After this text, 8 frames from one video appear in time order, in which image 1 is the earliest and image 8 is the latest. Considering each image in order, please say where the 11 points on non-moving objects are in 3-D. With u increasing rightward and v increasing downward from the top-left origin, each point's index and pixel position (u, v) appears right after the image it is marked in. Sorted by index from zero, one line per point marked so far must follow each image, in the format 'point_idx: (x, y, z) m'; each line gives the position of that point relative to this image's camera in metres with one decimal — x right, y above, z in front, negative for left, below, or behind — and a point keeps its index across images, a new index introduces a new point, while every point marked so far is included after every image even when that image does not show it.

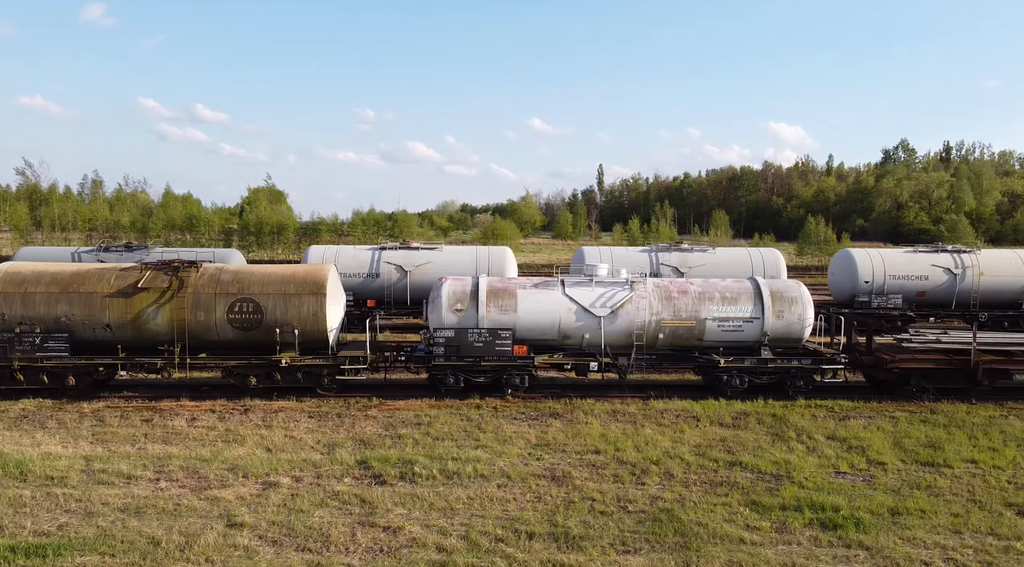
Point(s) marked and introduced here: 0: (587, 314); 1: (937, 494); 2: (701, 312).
0: (+1.6, -0.7, +16.4) m
1: (+6.0, -3.0, +10.8) m
2: (+4.0, -0.6, +16.4) m
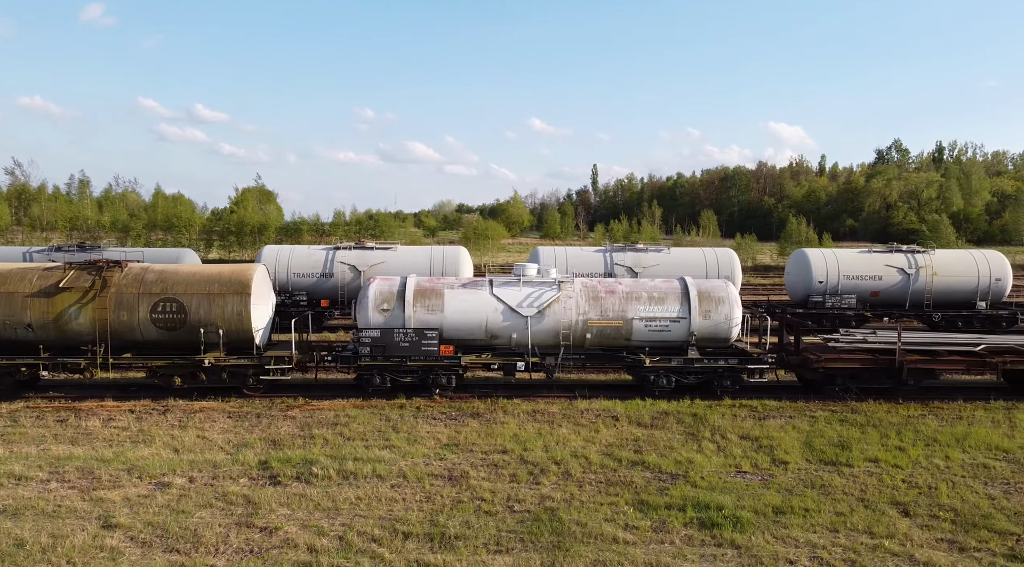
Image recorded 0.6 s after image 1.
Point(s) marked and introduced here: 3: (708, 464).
0: (0.0, -0.6, +16.4) m
1: (+4.5, -3.0, +10.8) m
2: (+2.5, -0.6, +16.5) m
3: (+3.1, -2.9, +12.2) m
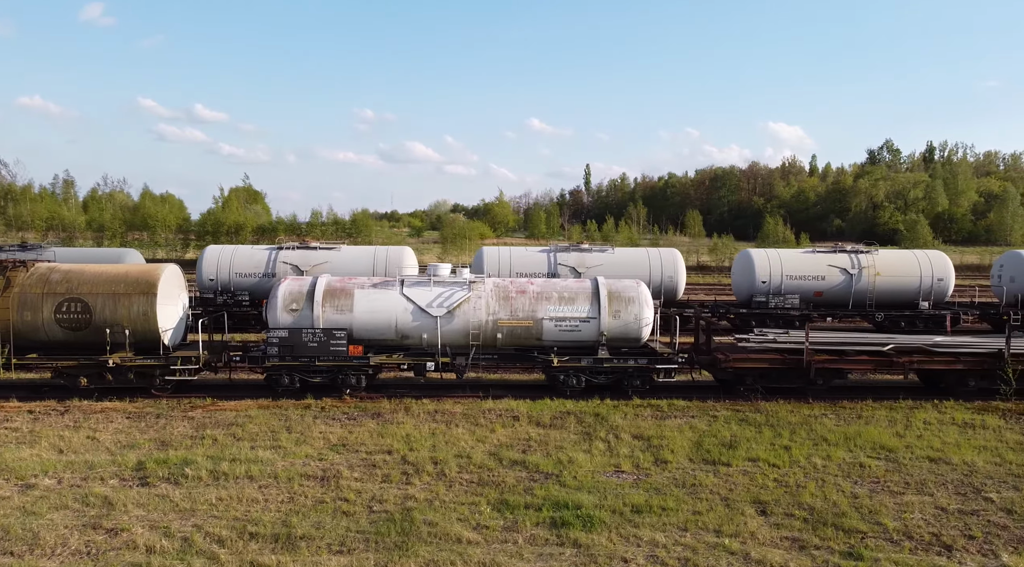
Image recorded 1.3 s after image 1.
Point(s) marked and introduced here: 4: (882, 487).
0: (-1.9, -0.6, +16.4) m
1: (+2.6, -3.0, +10.9) m
2: (+0.5, -0.6, +16.5) m
3: (+1.2, -2.9, +12.2) m
4: (+5.4, -3.0, +11.1) m
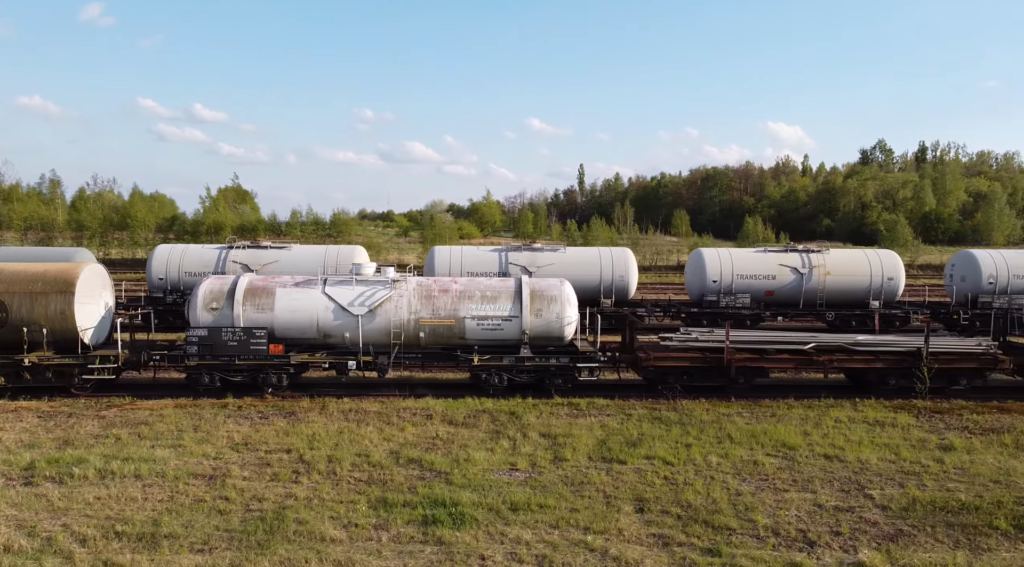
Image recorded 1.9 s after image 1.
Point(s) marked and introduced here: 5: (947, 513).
0: (-3.6, -0.6, +16.4) m
1: (+1.0, -2.9, +10.9) m
2: (-1.1, -0.6, +16.5) m
3: (-0.4, -2.8, +12.2) m
4: (+3.7, -2.9, +11.2) m
5: (+5.7, -3.0, +10.1) m
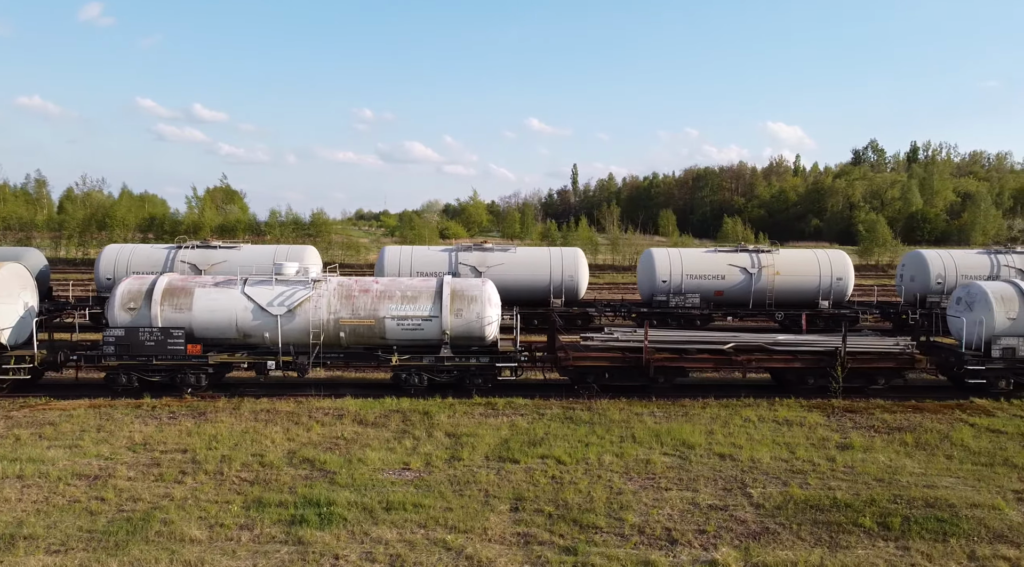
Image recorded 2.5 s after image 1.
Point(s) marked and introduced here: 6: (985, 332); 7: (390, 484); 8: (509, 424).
0: (-5.3, -0.6, +16.4) m
1: (-0.7, -2.9, +10.9) m
2: (-2.9, -0.6, +16.5) m
3: (-2.1, -2.8, +12.2) m
4: (+2.1, -2.9, +11.2) m
5: (+4.0, -3.0, +10.2) m
6: (+10.4, -1.1, +16.8) m
7: (-1.8, -2.9, +11.1) m
8: (0.0, -2.7, +14.5) m
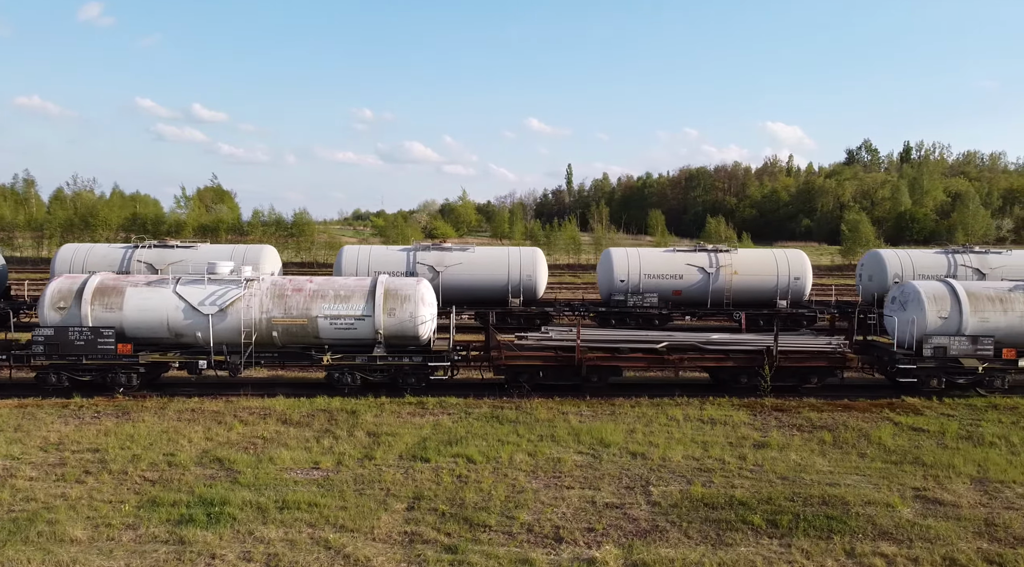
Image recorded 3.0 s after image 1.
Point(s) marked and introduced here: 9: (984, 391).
0: (-6.7, -0.6, +16.3) m
1: (-2.1, -2.9, +10.9) m
2: (-4.3, -0.6, +16.5) m
3: (-3.5, -2.8, +12.2) m
4: (+0.7, -2.9, +11.2) m
5: (+2.6, -3.0, +10.2) m
6: (+8.9, -1.1, +16.9) m
7: (-3.2, -2.9, +11.1) m
8: (-1.5, -2.6, +14.5) m
9: (+10.5, -2.4, +17.1) m
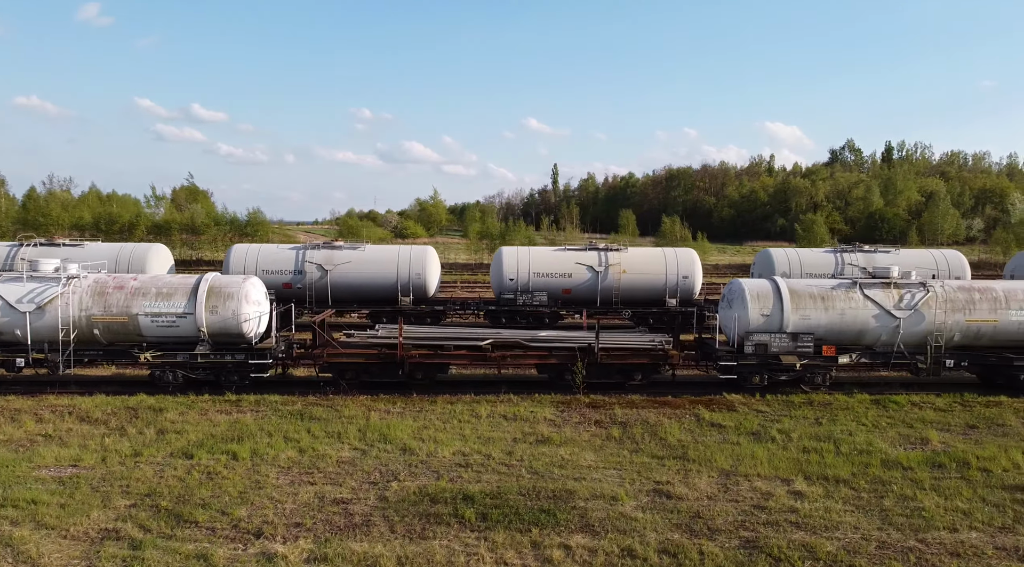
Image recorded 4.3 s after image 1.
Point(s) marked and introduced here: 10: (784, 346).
0: (-10.6, -0.6, +16.2) m
1: (-5.8, -2.9, +10.9) m
2: (-8.1, -0.5, +16.4) m
3: (-7.2, -2.8, +12.1) m
4: (-3.1, -2.9, +11.3) m
5: (-1.1, -2.9, +10.3) m
6: (+5.1, -1.0, +17.1) m
7: (-6.9, -2.8, +11.1) m
8: (-5.2, -2.6, +14.5) m
9: (+6.7, -2.4, +17.4) m
10: (+6.0, -1.4, +16.8) m
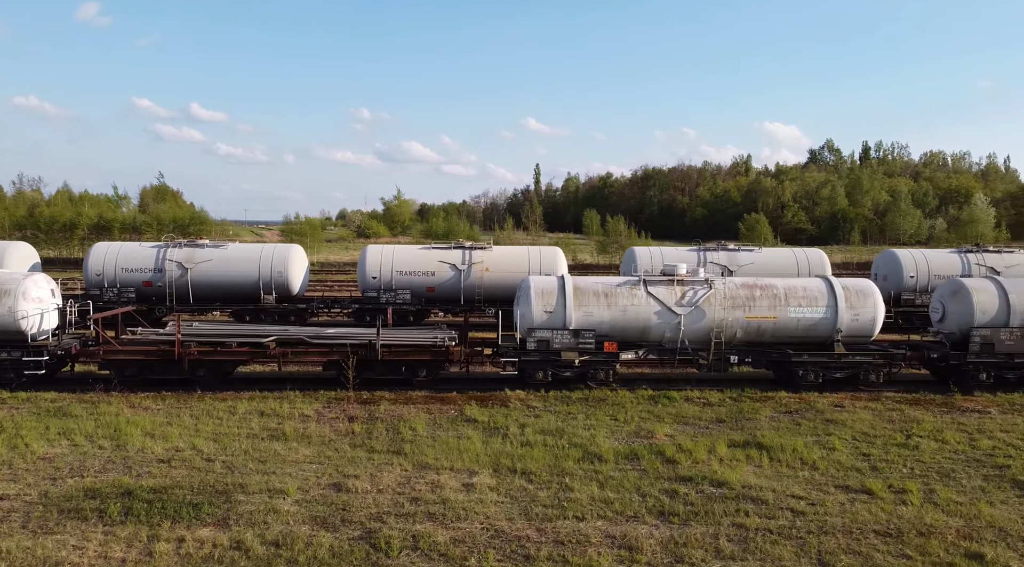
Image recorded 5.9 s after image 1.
0: (-15.3, -0.5, +16.0) m
1: (-10.4, -2.8, +10.8) m
2: (-12.9, -0.4, +16.2) m
3: (-11.9, -2.7, +12.0) m
4: (-7.7, -2.8, +11.3) m
5: (-5.7, -2.9, +10.3) m
6: (+0.3, -0.9, +17.3) m
7: (-11.5, -2.8, +10.9) m
8: (-10.0, -2.5, +14.4) m
9: (+1.9, -2.3, +17.6) m
10: (+1.2, -1.3, +17.1) m
